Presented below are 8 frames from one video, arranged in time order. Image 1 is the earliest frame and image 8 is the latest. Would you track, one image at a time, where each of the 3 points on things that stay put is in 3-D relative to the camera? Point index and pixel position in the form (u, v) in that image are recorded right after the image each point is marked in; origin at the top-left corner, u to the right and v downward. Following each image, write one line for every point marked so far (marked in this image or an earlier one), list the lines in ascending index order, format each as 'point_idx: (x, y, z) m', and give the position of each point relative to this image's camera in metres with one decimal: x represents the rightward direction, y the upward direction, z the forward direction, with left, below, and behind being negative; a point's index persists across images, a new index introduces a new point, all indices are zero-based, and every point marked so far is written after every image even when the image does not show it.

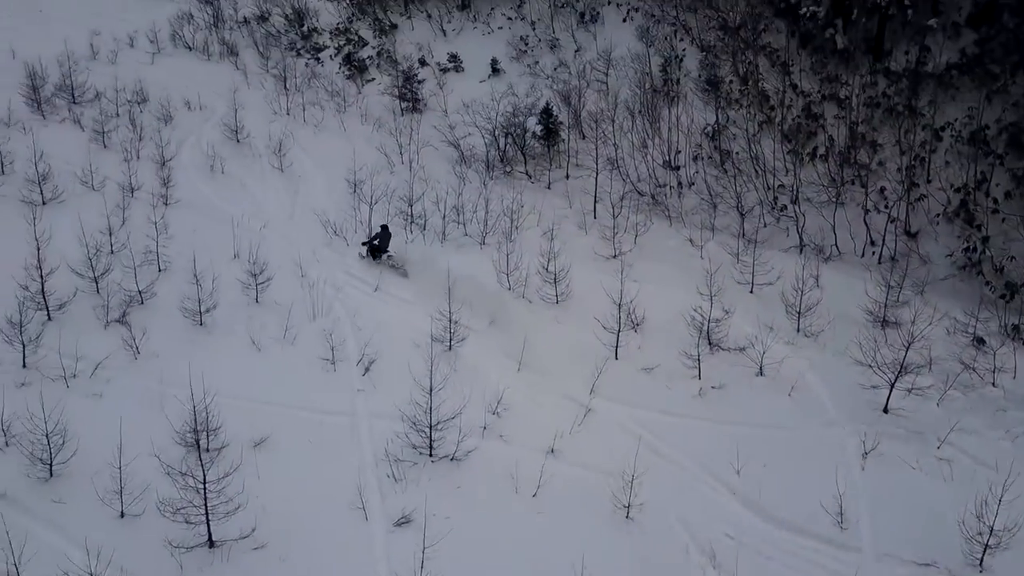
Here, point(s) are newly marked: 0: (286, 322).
0: (-2.7, -0.5, +9.6) m
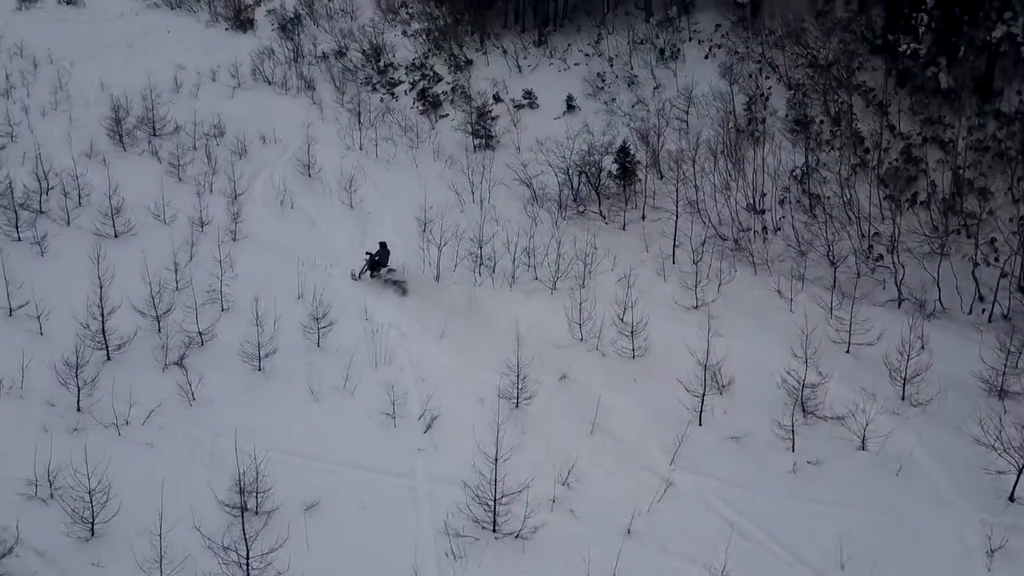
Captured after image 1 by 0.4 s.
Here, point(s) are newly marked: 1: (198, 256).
0: (-1.9, -1.0, +9.2) m
1: (-4.3, +0.4, +10.9) m
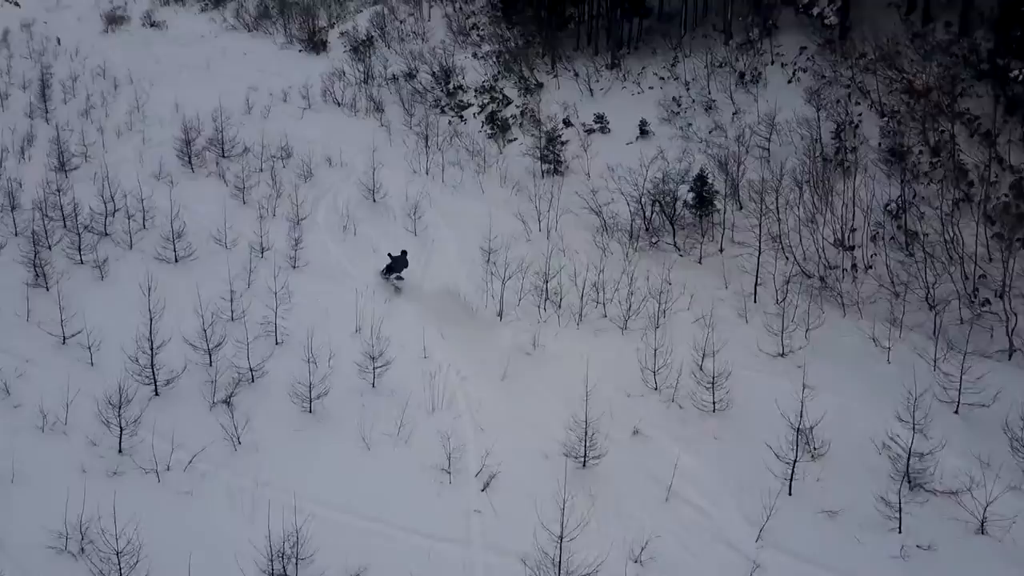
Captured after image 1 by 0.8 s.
0: (-1.2, -1.4, +8.6) m
1: (-3.4, 0.0, +10.5) m
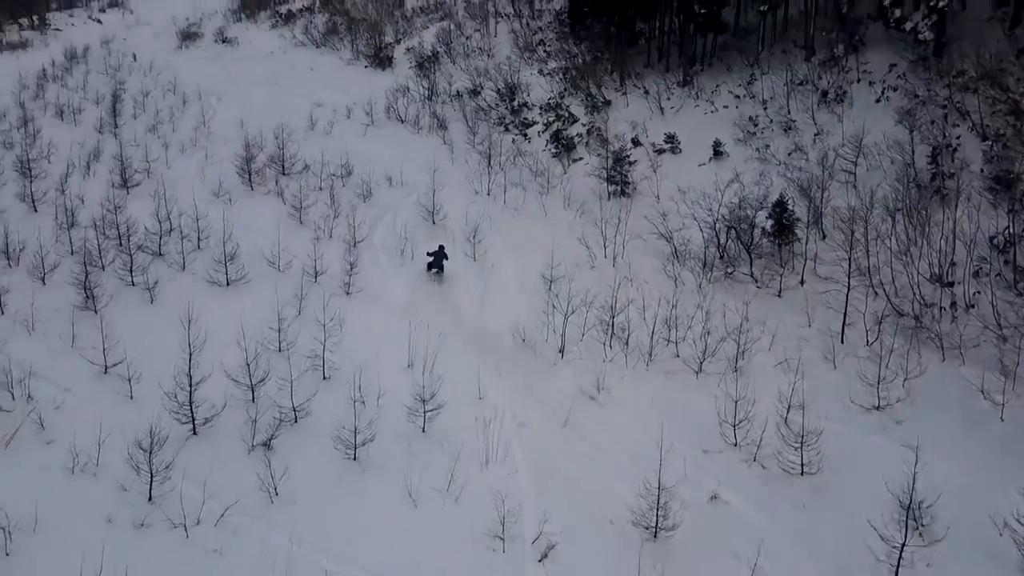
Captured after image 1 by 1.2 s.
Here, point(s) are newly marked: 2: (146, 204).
0: (-0.6, -1.7, +7.9) m
1: (-2.6, -0.4, +10.0) m
2: (-6.5, +1.5, +14.3) m
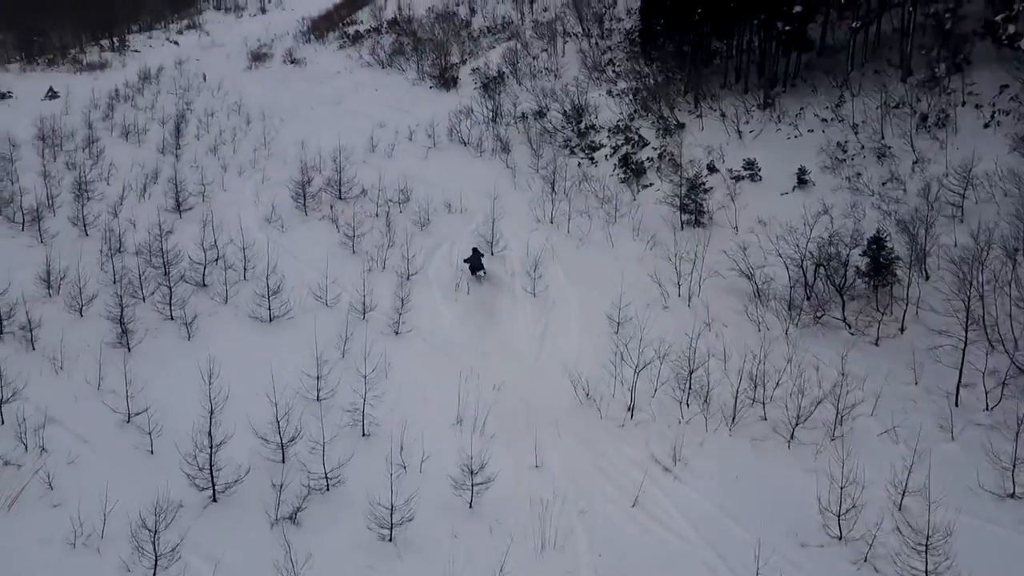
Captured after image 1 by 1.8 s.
0: (-0.1, -2.2, +6.8) m
1: (-1.9, -0.8, +9.1) m
2: (-5.4, +1.0, +13.8) m
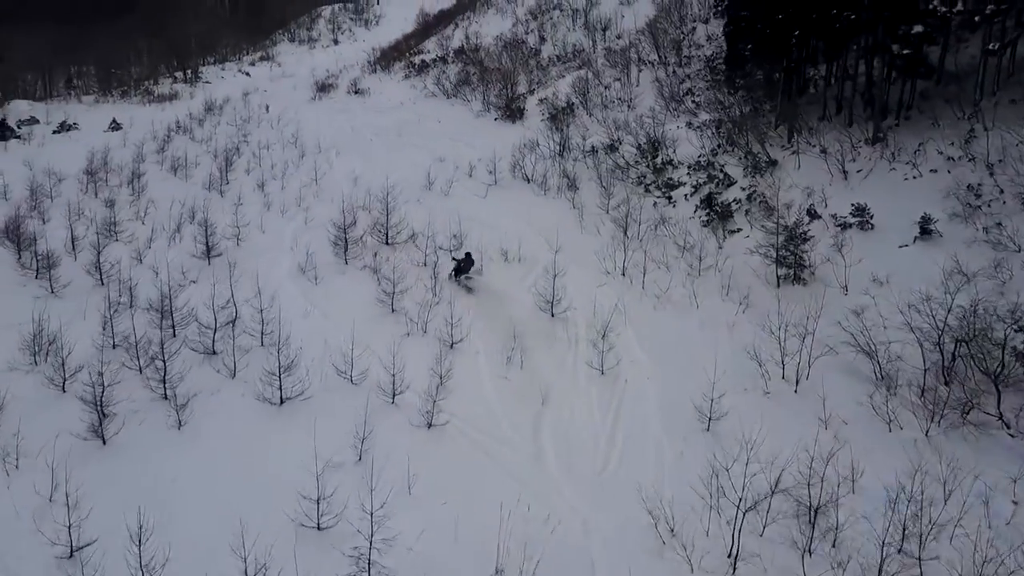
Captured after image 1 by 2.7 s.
0: (+0.2, -3.0, +4.6) m
1: (-1.4, -1.6, +7.1) m
2: (-4.4, +0.1, +12.1) m
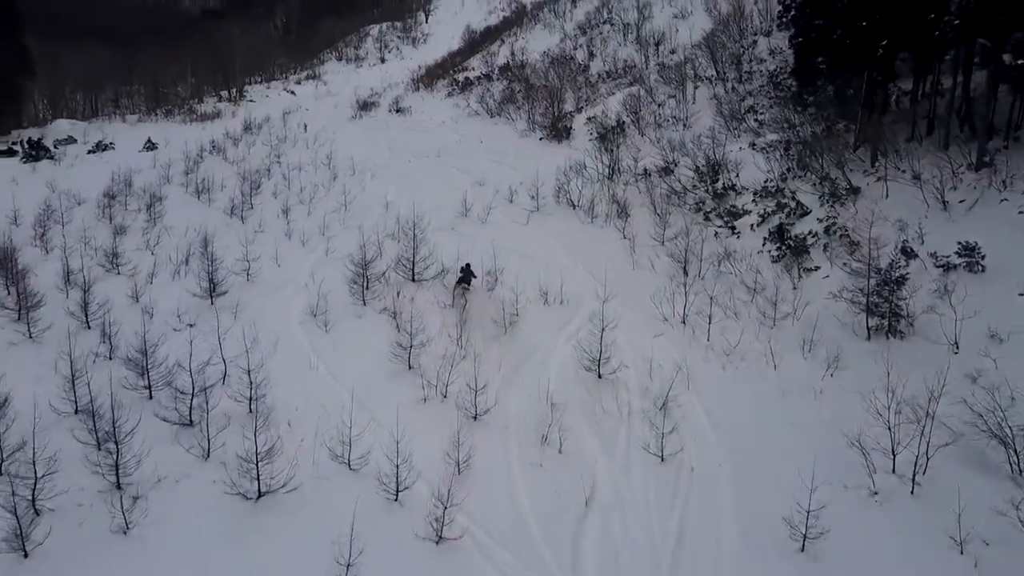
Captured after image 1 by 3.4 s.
0: (+0.3, -3.5, +2.6) m
1: (-1.2, -2.2, +5.3) m
2: (-3.9, -0.5, +10.5) m
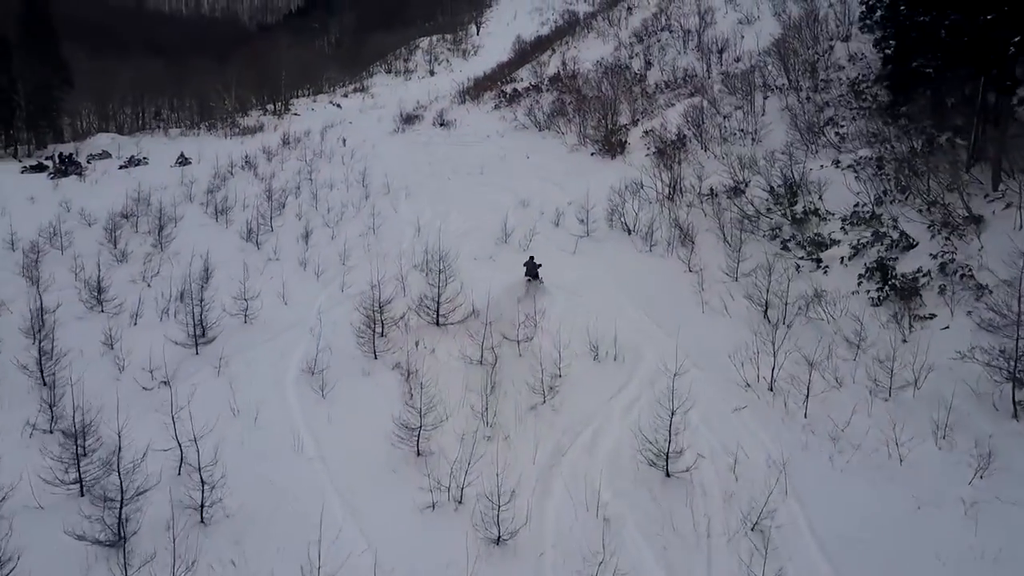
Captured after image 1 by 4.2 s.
0: (+0.1, -4.0, +0.3) m
1: (-1.1, -2.7, +3.0) m
2: (-3.5, -1.1, +8.4) m
